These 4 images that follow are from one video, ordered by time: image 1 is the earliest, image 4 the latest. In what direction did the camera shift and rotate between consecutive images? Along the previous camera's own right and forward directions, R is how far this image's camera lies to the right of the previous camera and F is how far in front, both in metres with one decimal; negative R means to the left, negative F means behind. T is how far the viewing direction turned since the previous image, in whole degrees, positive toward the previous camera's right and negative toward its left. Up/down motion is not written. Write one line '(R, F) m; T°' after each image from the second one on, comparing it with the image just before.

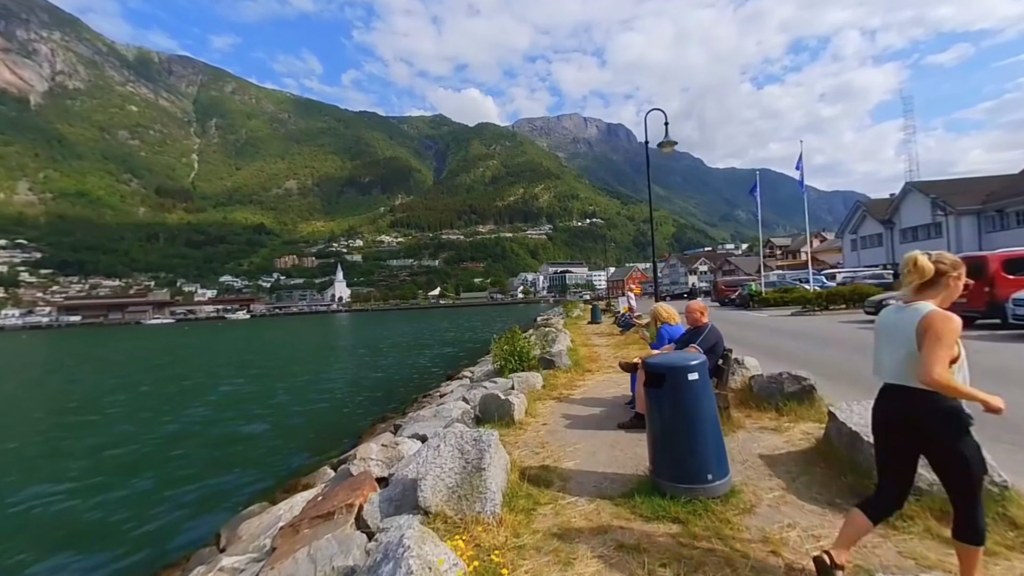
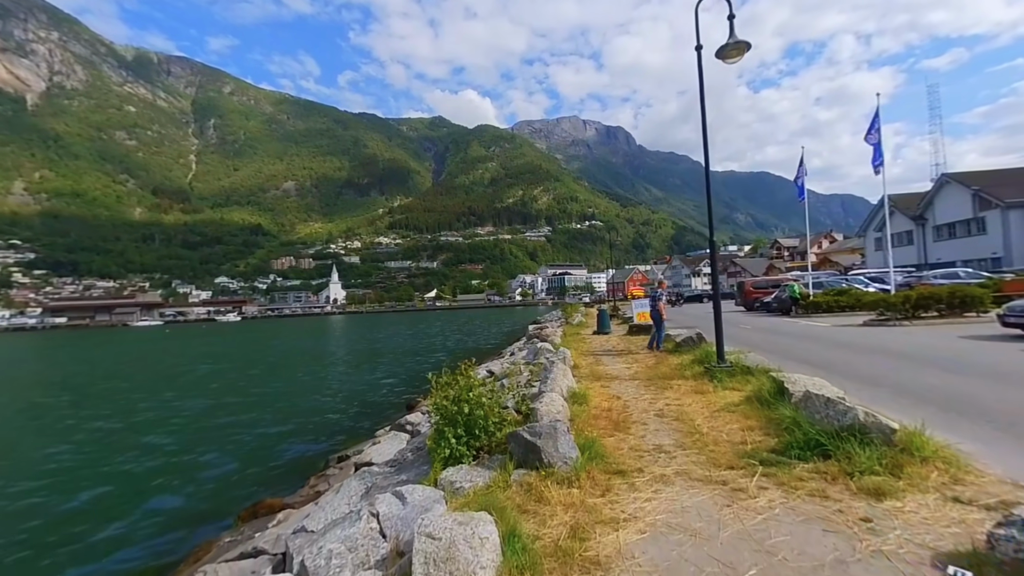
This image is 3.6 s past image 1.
(+0.1, +2.7) m; 0°
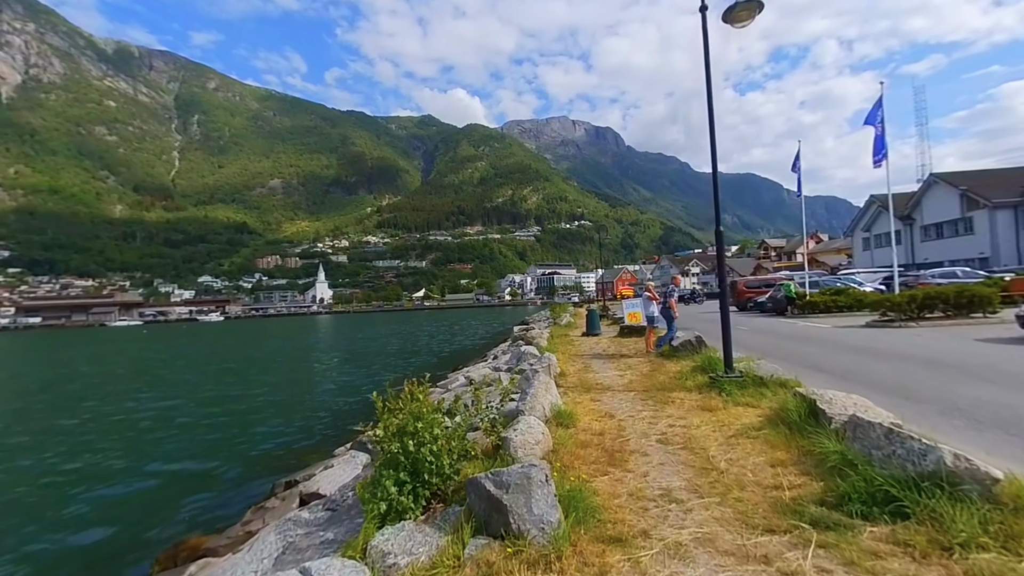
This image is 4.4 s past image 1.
(+0.2, +1.3) m; +1°
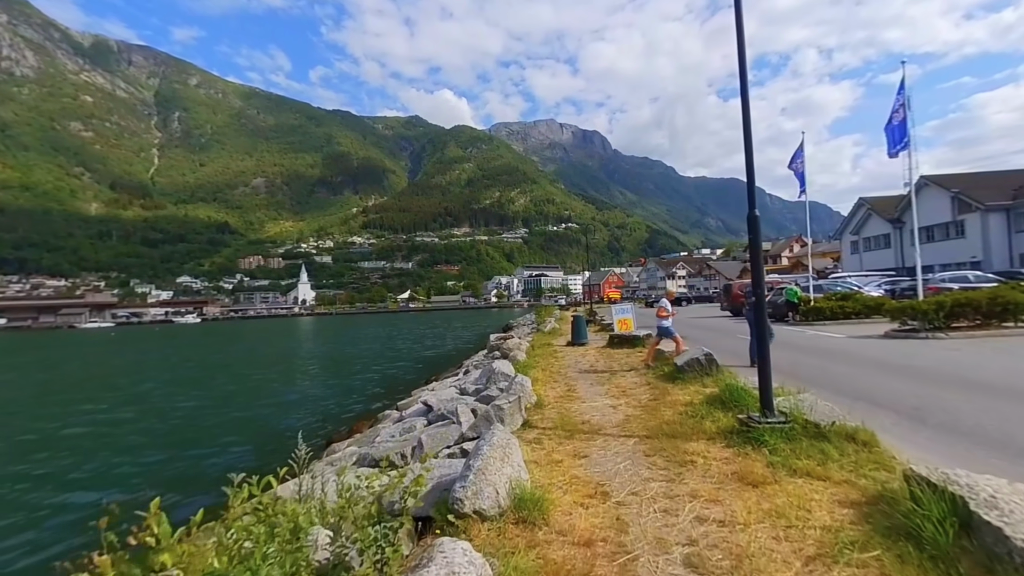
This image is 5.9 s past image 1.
(+0.3, +2.4) m; +1°
